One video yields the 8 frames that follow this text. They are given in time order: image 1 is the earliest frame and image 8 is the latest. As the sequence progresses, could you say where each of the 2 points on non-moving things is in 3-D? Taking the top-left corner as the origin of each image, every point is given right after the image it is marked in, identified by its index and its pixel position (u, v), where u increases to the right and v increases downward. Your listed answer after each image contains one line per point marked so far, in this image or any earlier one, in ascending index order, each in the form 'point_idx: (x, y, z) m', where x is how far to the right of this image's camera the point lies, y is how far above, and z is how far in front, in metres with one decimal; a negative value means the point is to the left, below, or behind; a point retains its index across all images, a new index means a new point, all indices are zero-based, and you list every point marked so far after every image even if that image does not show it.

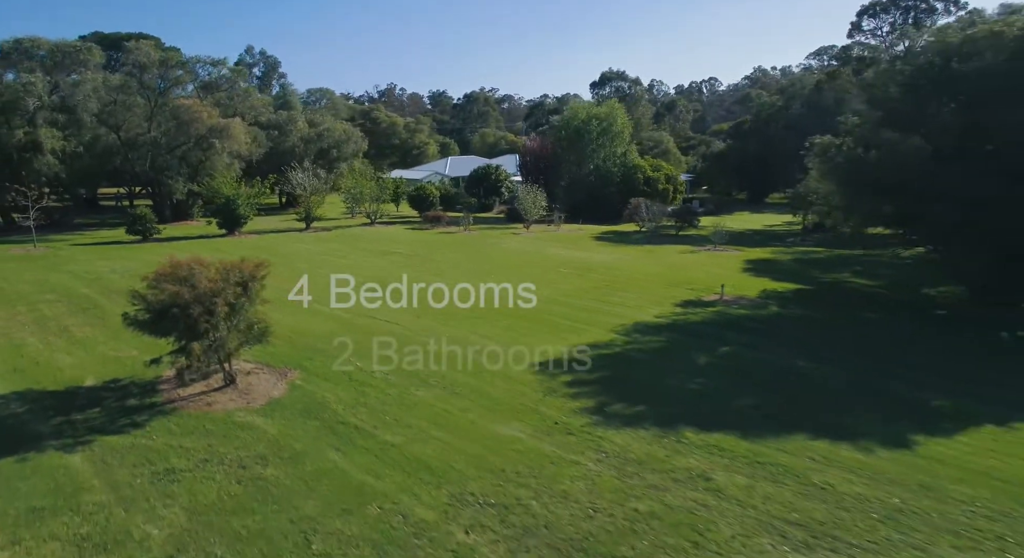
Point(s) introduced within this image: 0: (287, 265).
0: (-6.4, +0.4, +17.3) m
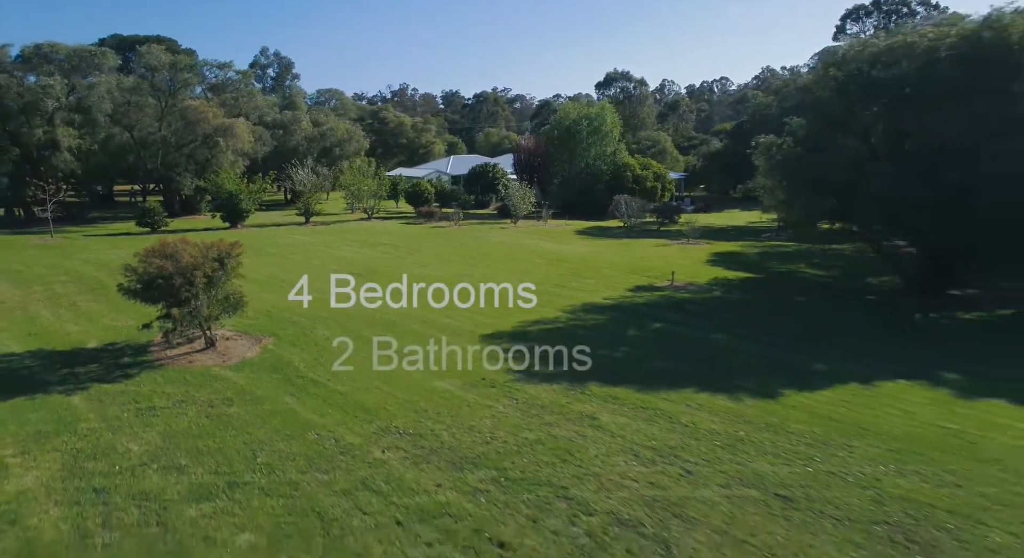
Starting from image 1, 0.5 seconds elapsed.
0: (-7.2, +0.8, +18.7) m
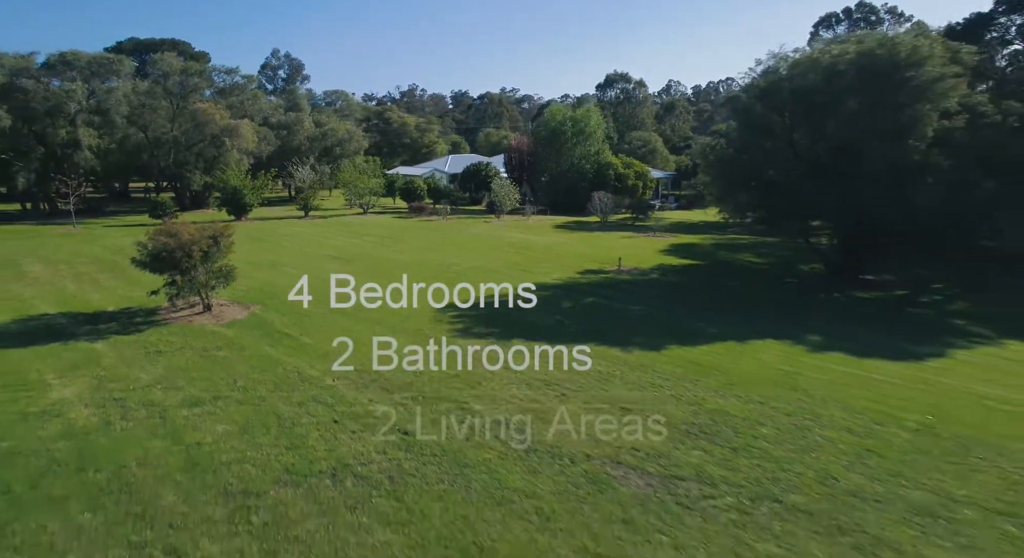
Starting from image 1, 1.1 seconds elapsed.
0: (-8.2, +1.3, +20.9) m
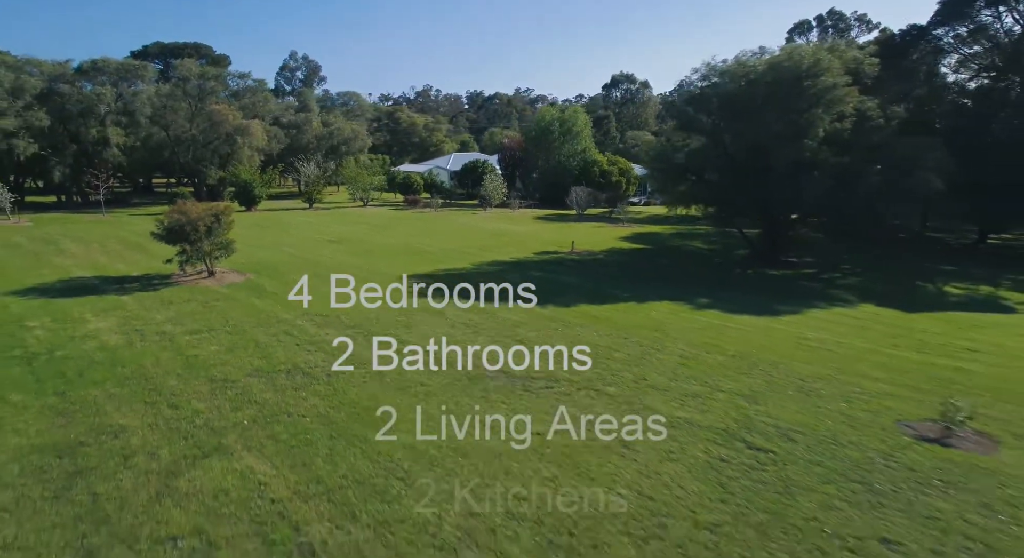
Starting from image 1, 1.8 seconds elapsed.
0: (-9.1, +2.0, +23.6) m
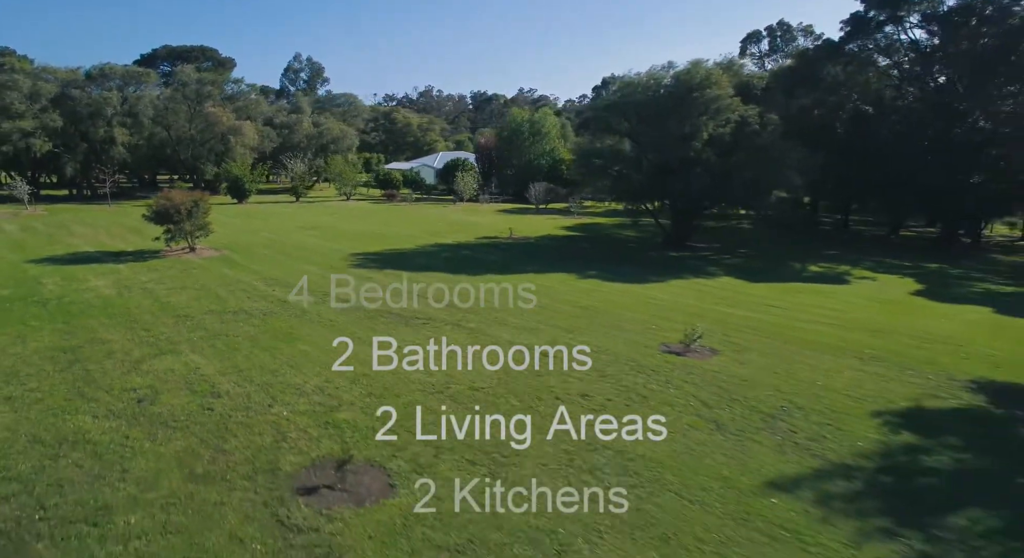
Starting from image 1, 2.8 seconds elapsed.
0: (-11.0, +2.7, +26.7) m
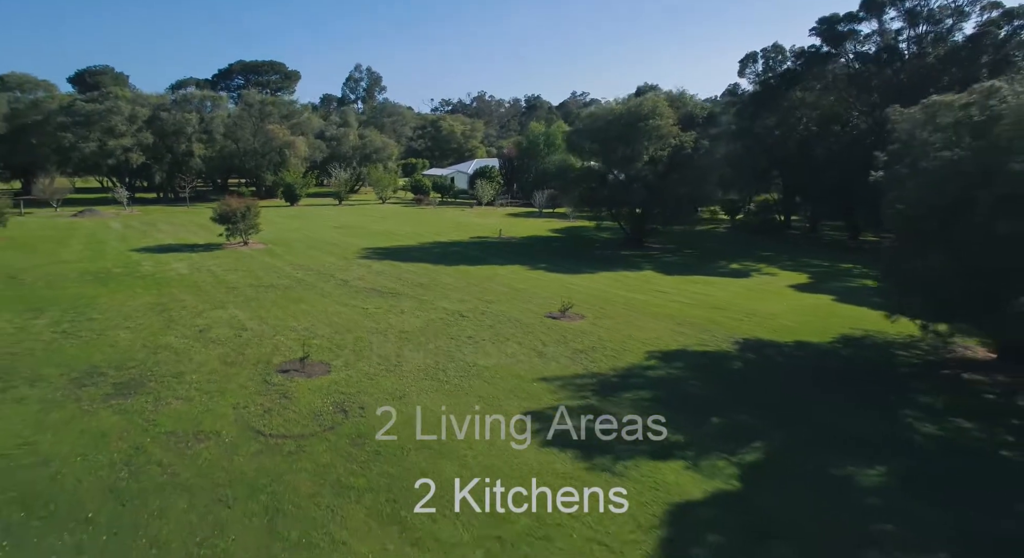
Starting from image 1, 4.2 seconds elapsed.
0: (-10.9, +3.3, +32.2) m
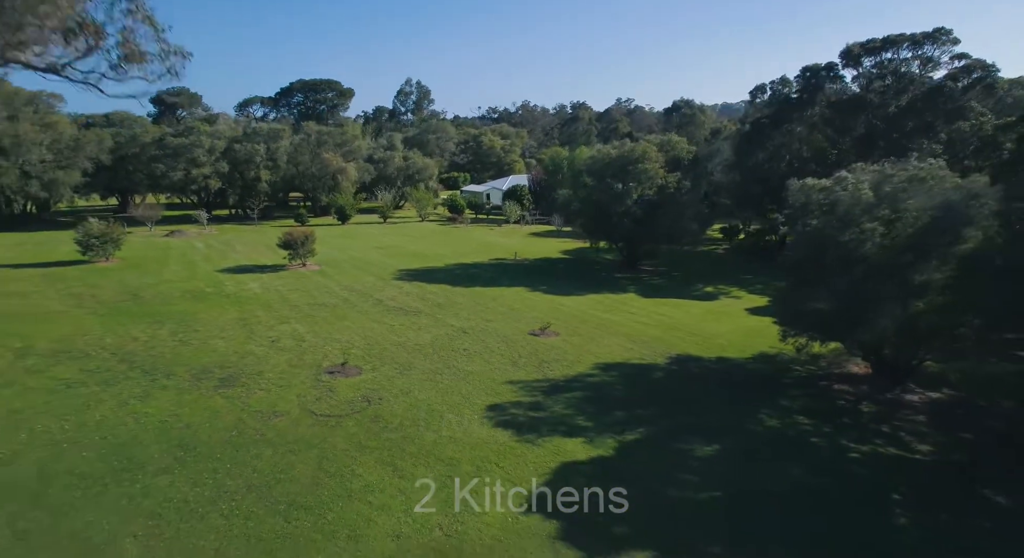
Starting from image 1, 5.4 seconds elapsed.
0: (-9.6, +2.6, +37.2) m
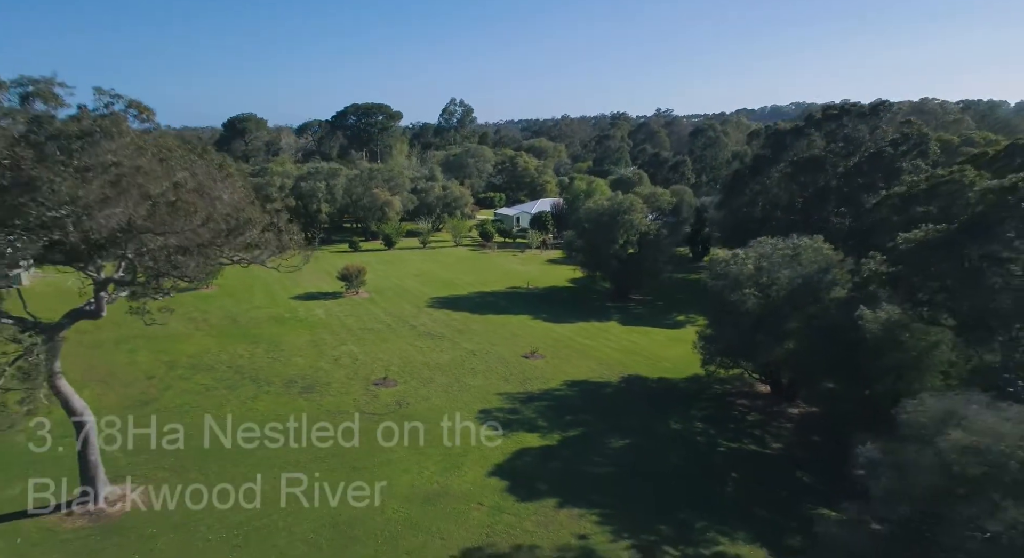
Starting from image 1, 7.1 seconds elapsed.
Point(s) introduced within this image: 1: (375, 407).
0: (-8.2, +1.2, +44.0) m
1: (-4.4, -4.1, +19.3) m
